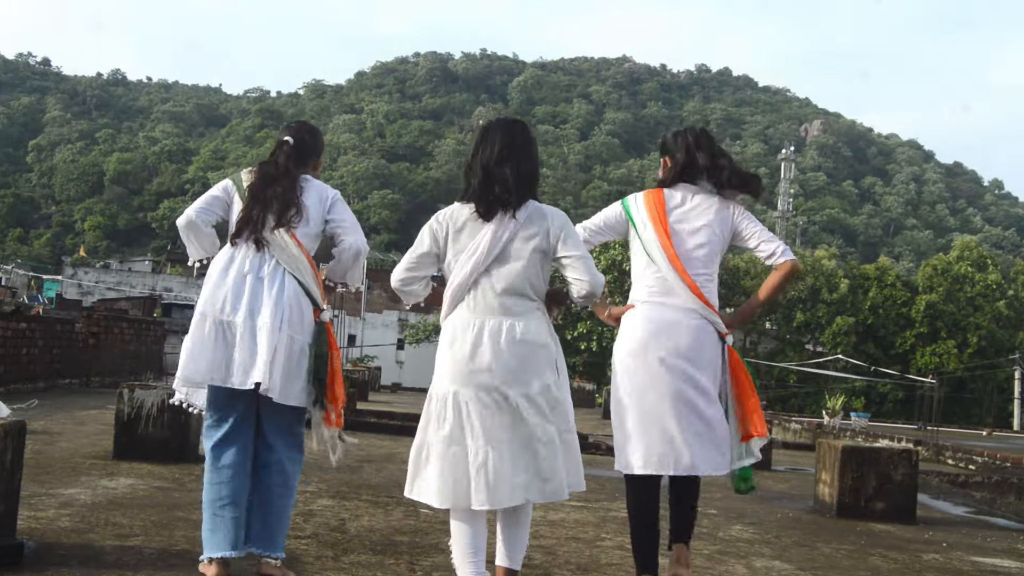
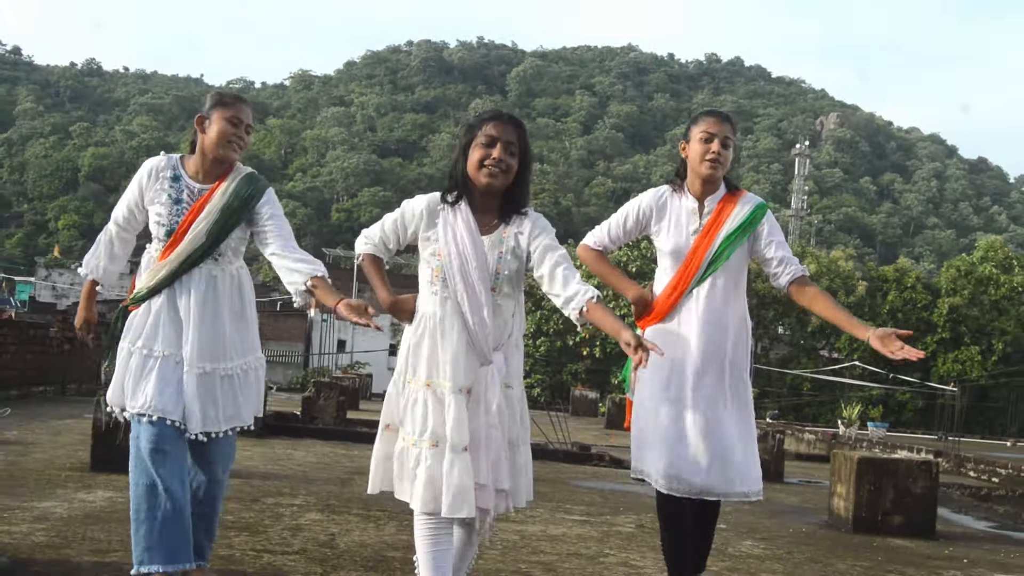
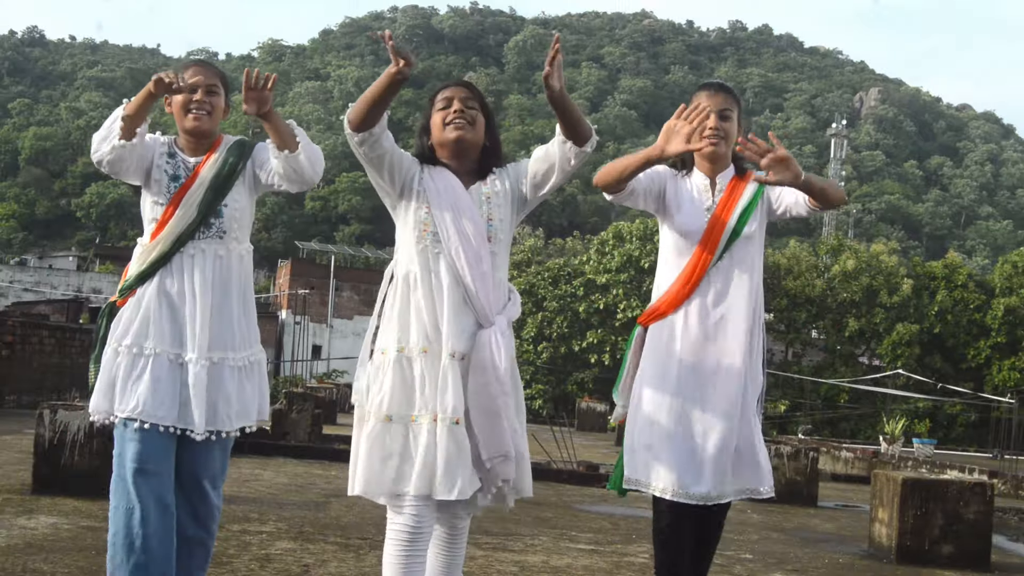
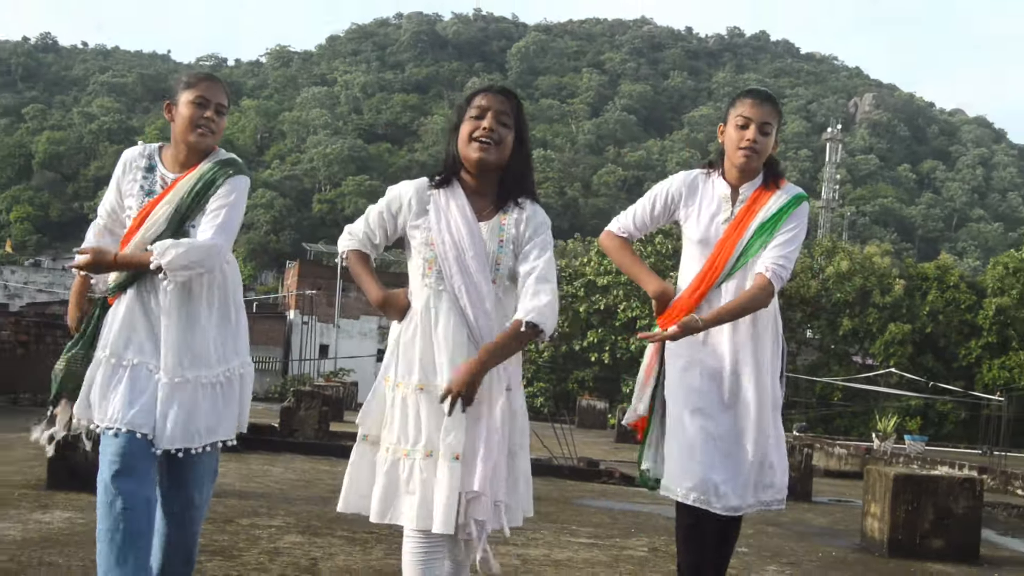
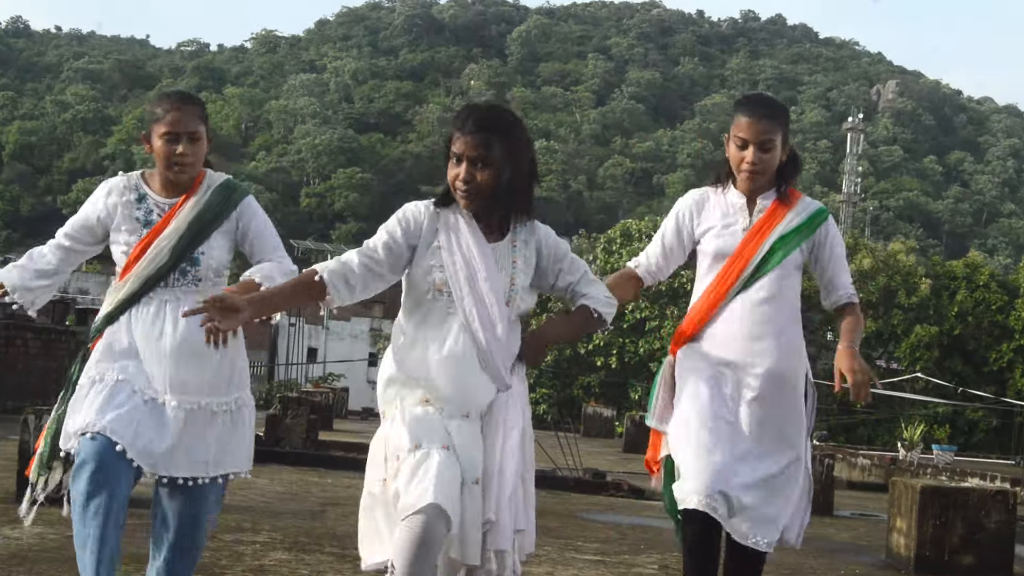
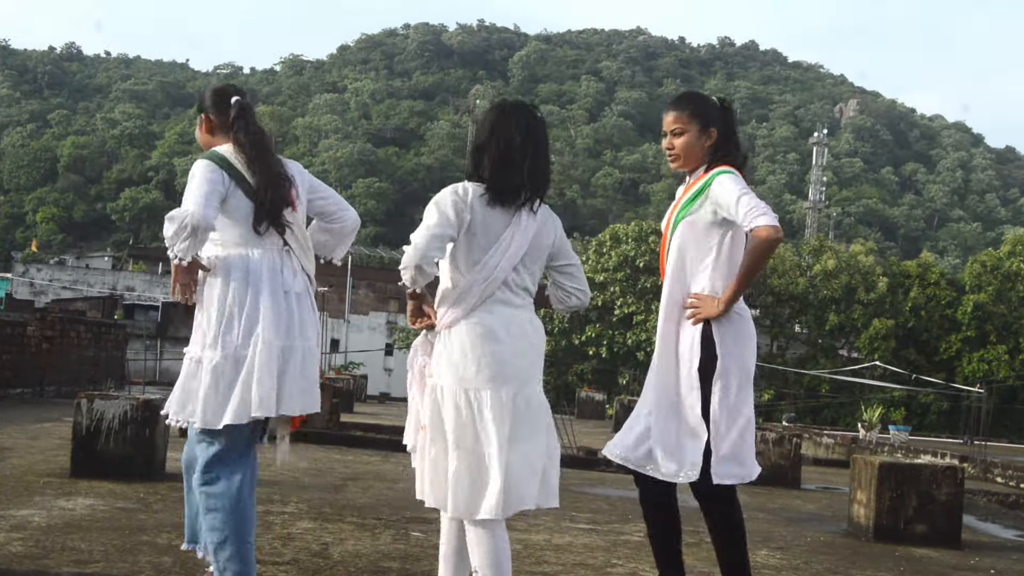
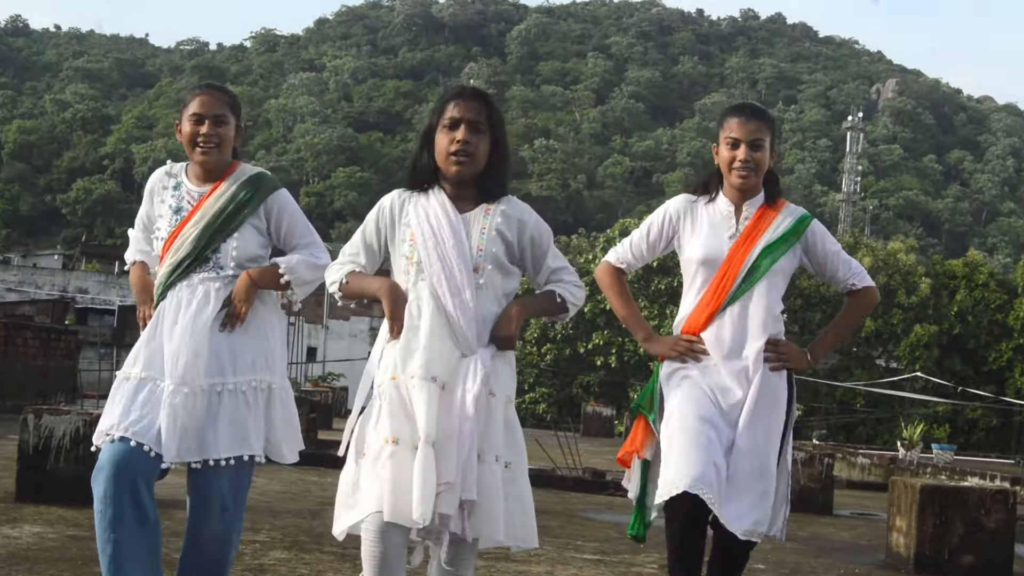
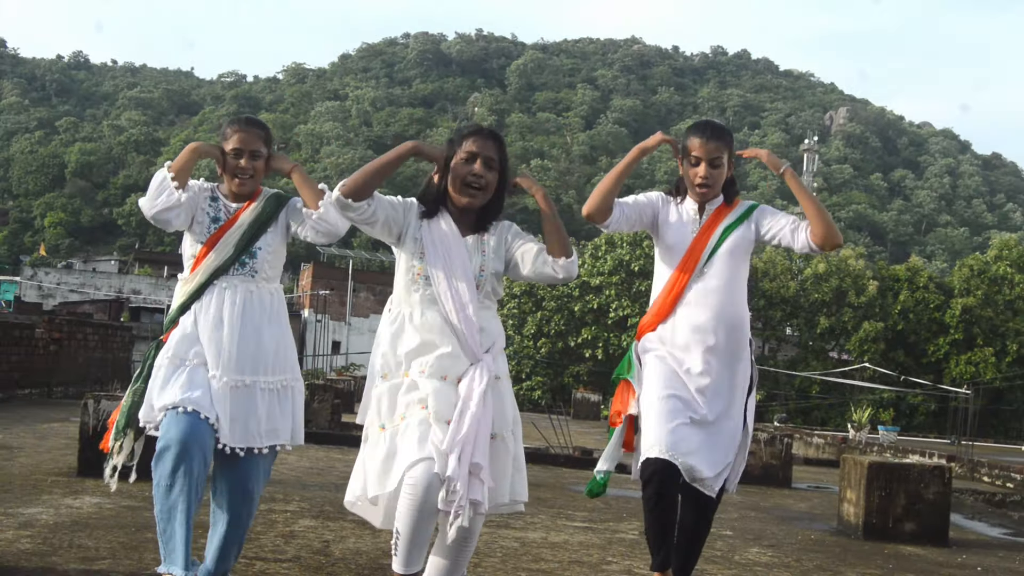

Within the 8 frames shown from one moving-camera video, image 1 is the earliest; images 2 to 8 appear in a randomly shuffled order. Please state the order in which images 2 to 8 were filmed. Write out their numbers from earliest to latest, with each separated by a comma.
6, 7, 3, 8, 5, 4, 2
